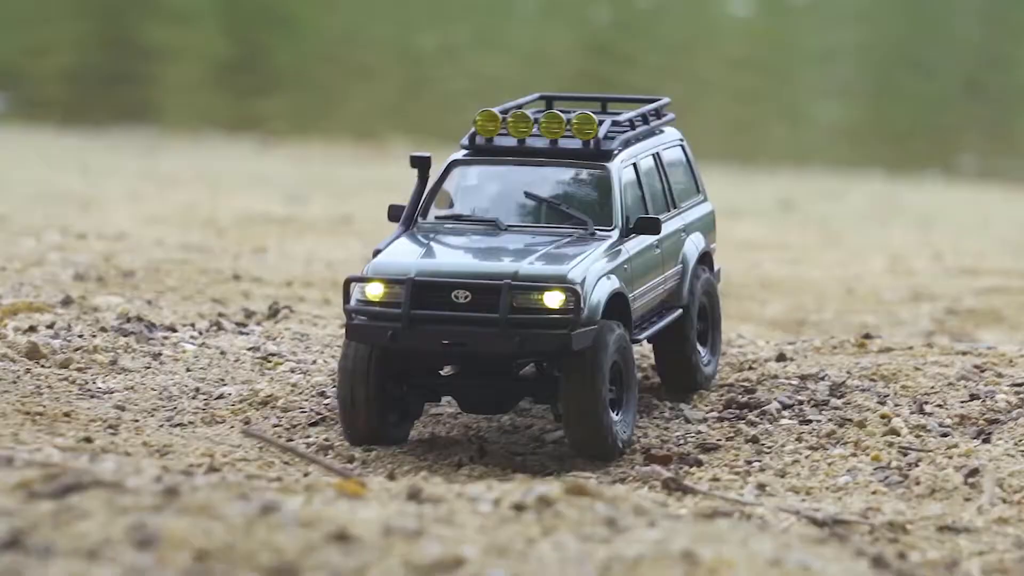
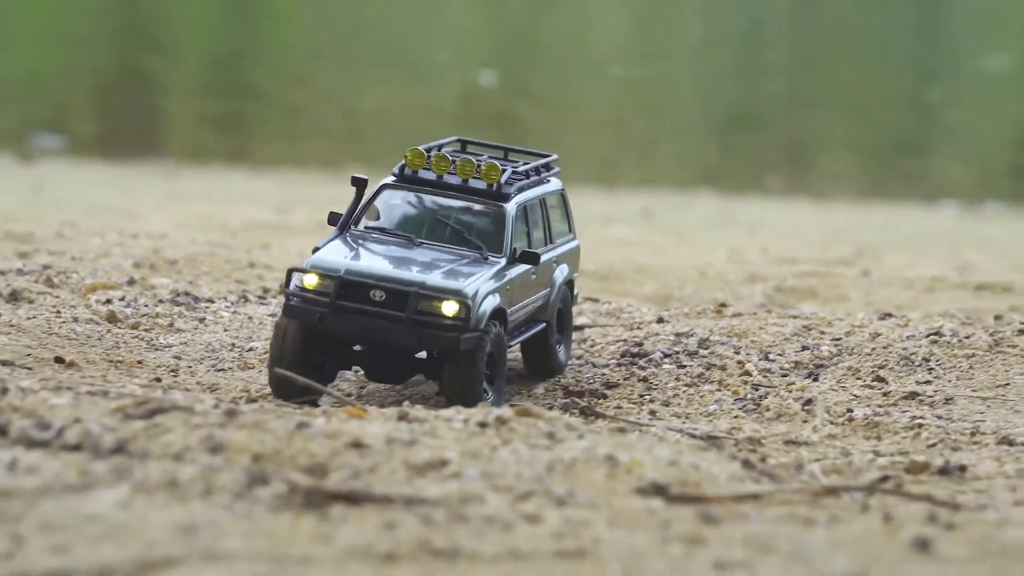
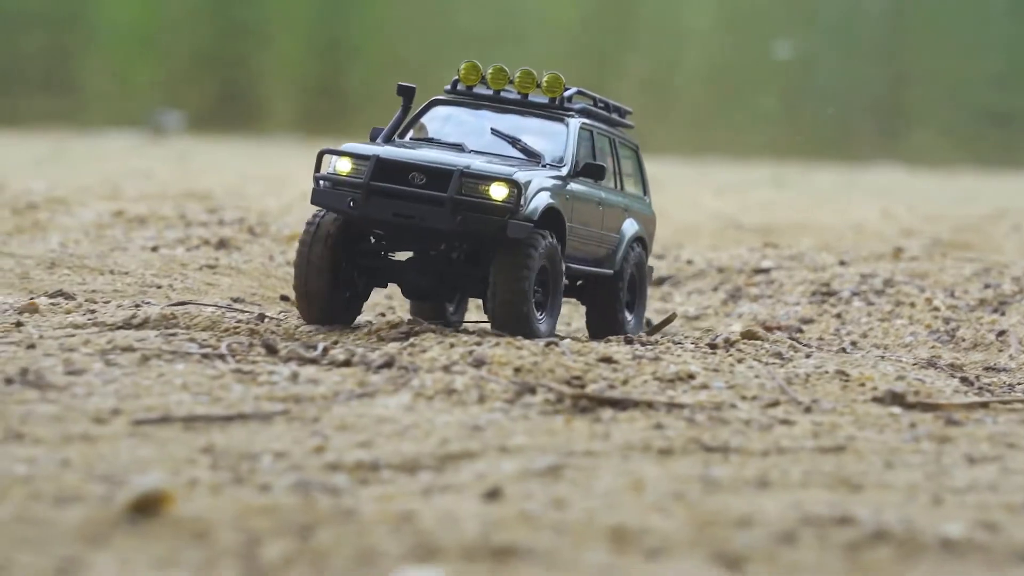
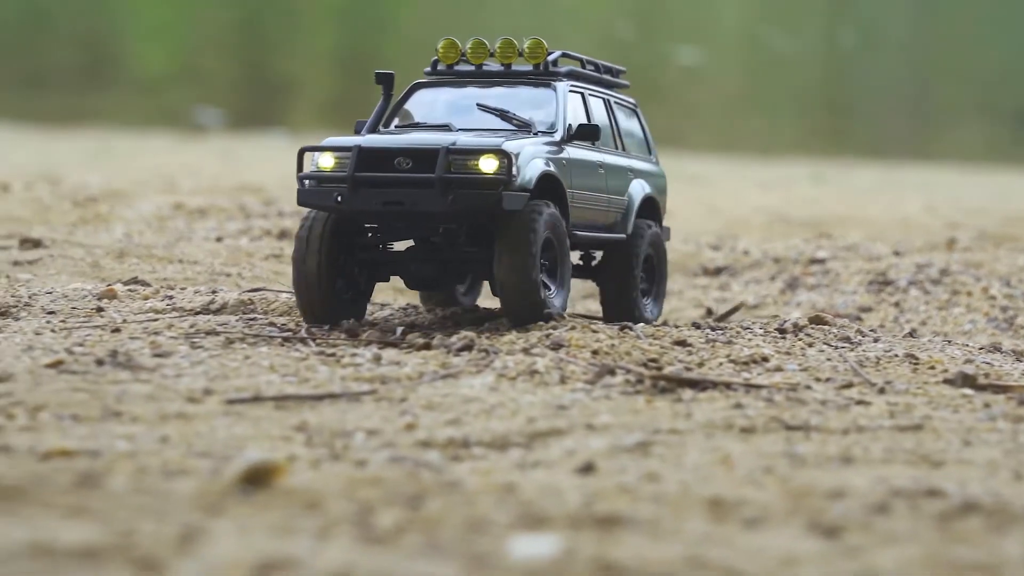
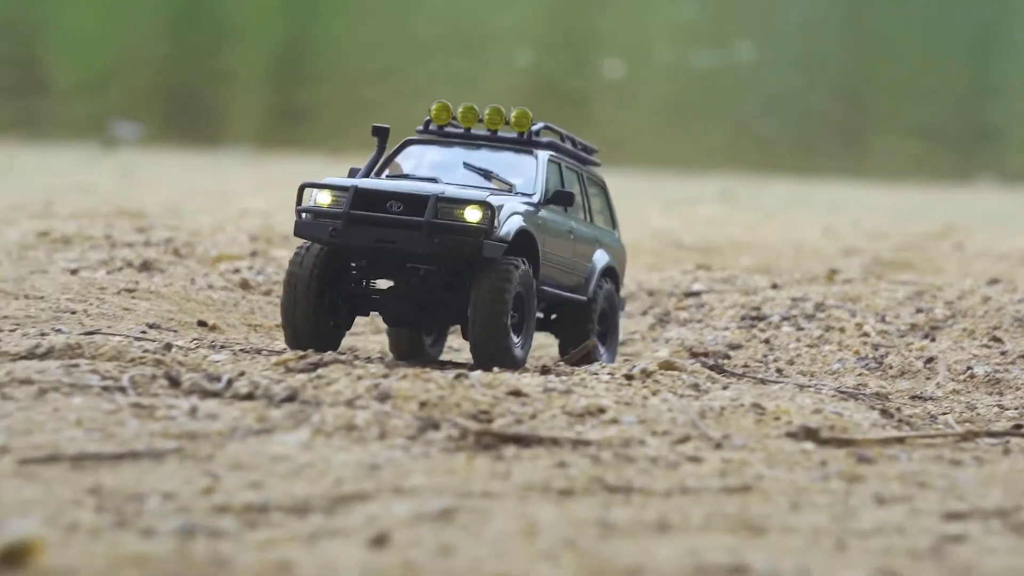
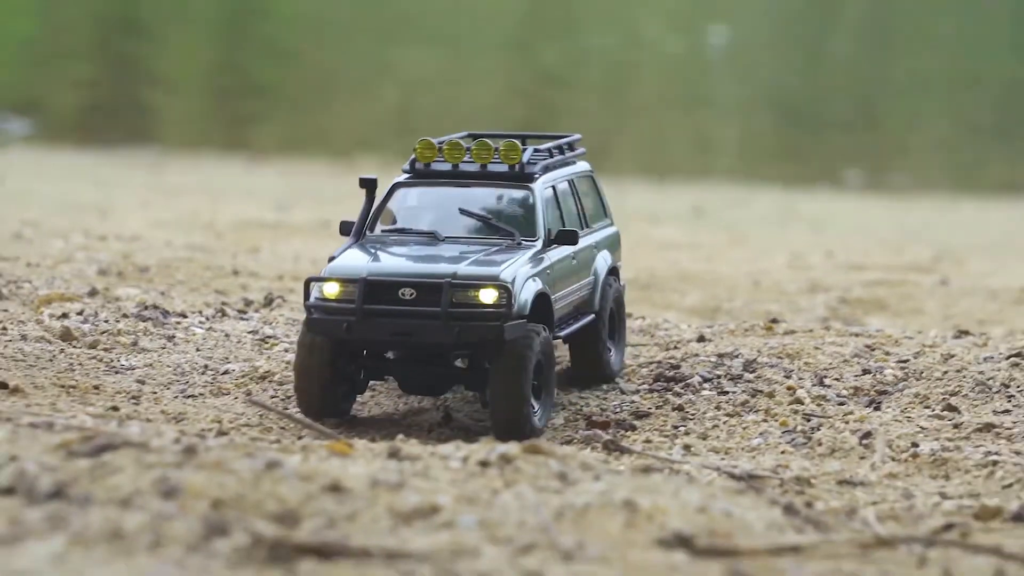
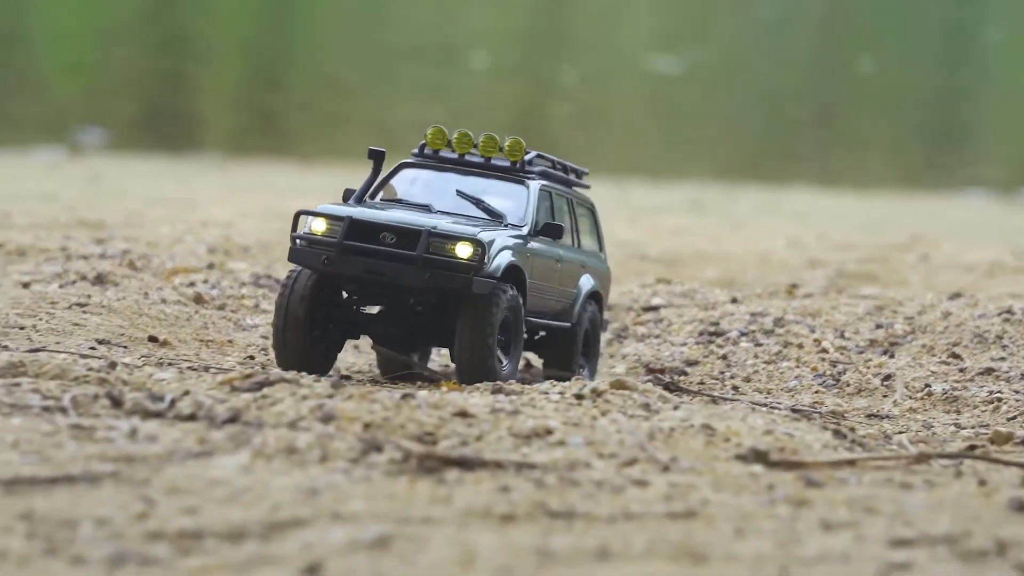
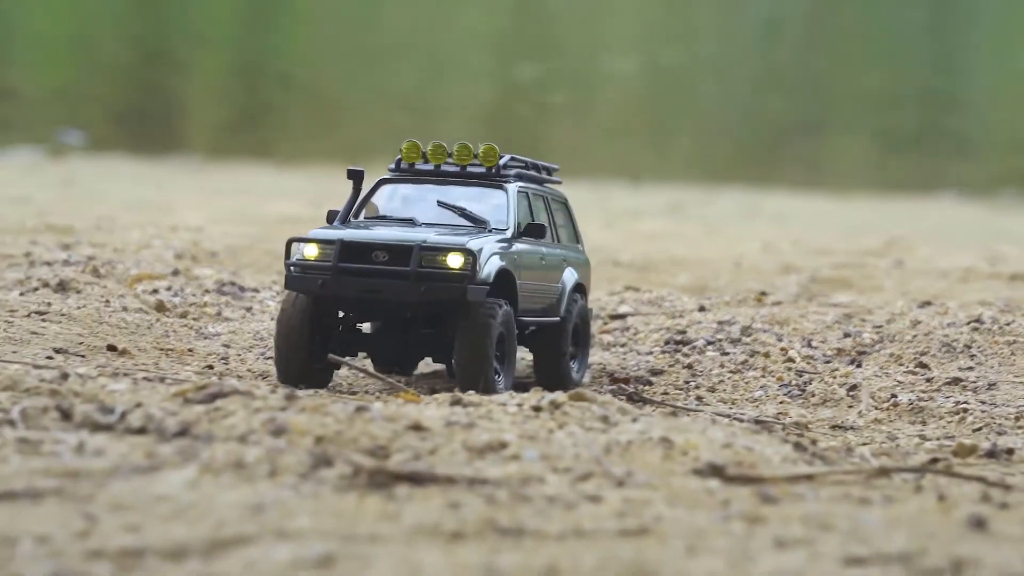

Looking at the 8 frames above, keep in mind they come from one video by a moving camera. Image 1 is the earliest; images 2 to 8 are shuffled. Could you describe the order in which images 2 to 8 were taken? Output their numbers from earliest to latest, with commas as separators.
6, 2, 8, 7, 5, 3, 4
